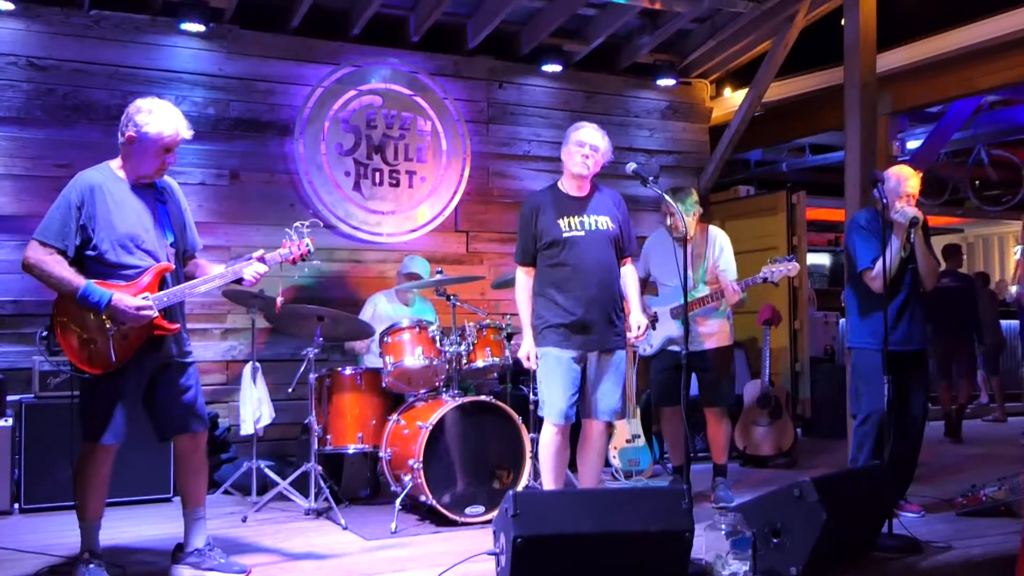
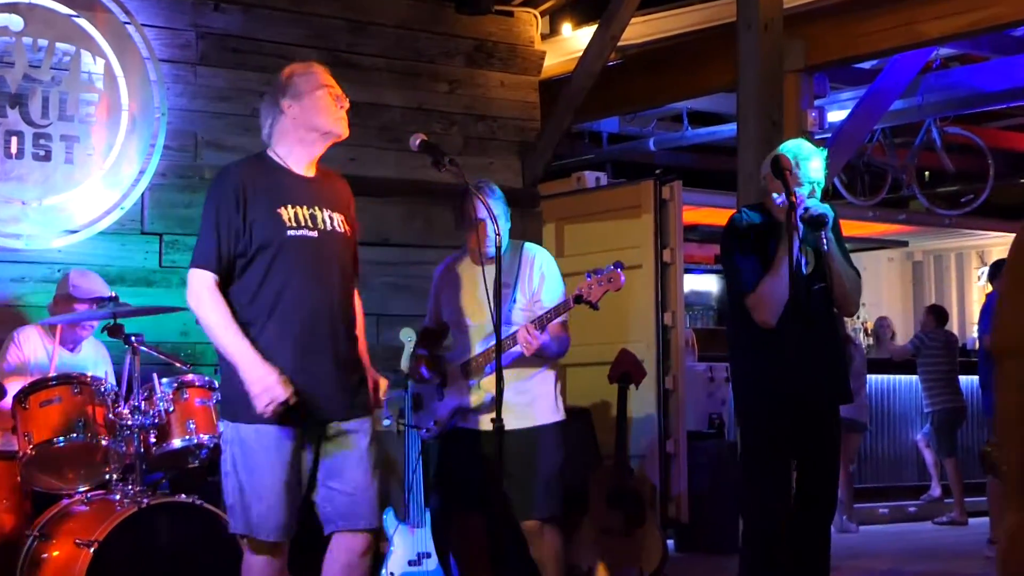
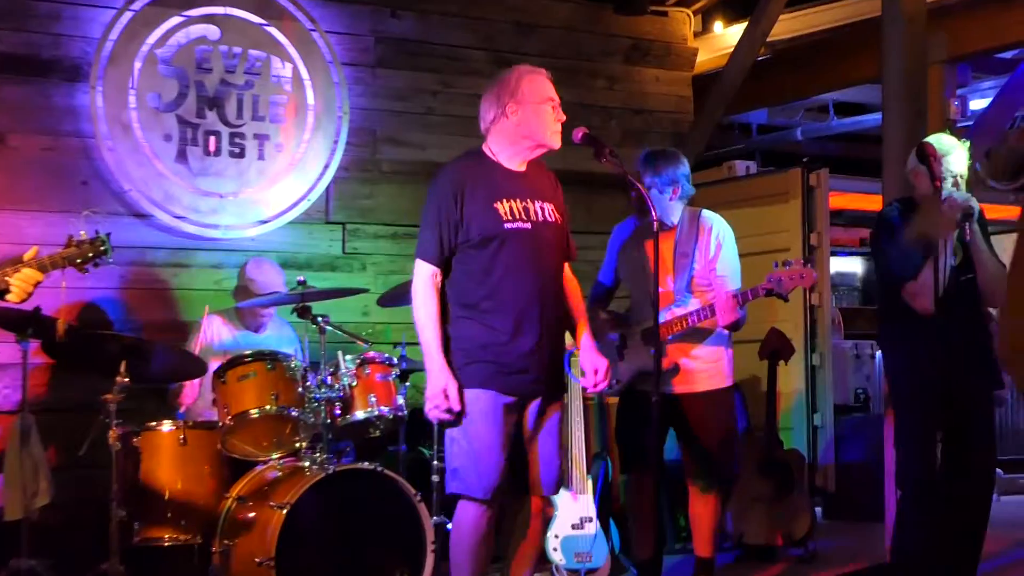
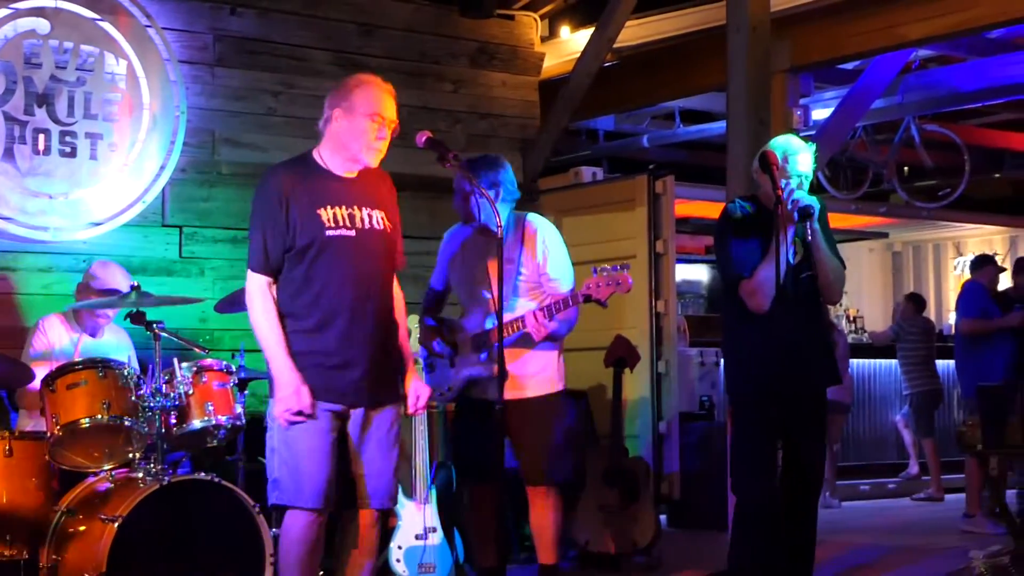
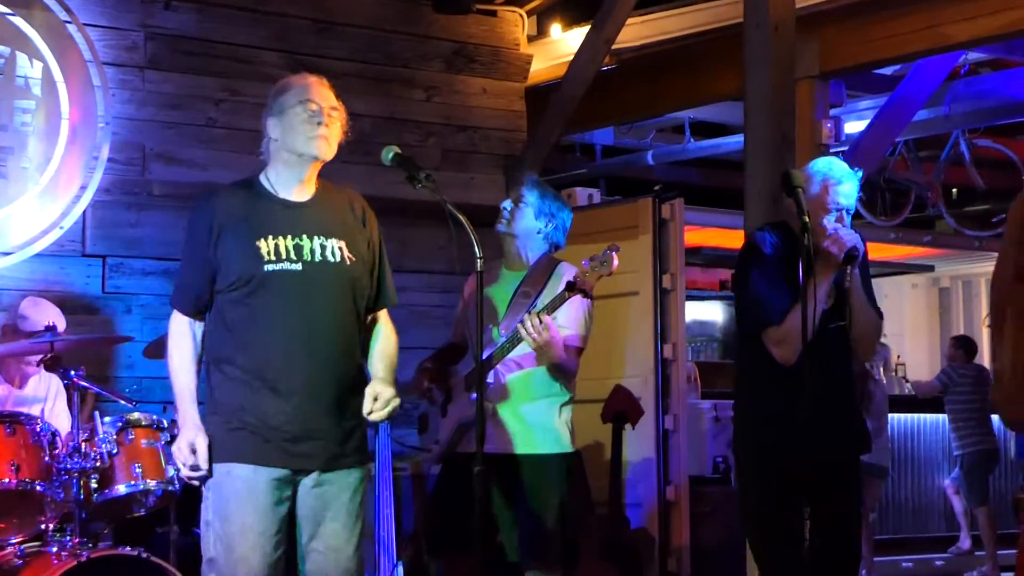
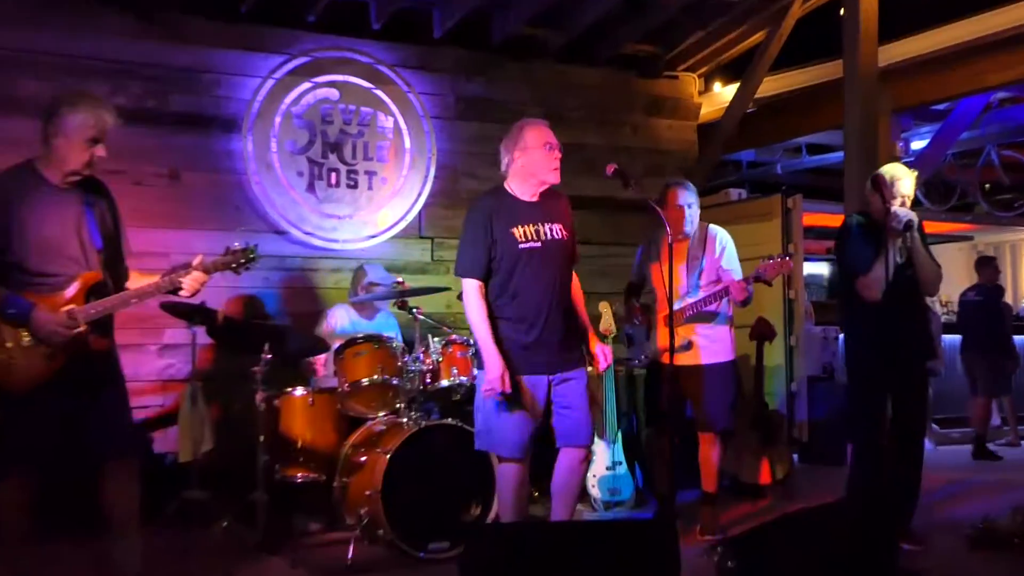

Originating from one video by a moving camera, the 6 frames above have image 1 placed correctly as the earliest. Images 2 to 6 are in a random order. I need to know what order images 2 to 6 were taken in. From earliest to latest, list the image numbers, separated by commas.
6, 3, 4, 2, 5
